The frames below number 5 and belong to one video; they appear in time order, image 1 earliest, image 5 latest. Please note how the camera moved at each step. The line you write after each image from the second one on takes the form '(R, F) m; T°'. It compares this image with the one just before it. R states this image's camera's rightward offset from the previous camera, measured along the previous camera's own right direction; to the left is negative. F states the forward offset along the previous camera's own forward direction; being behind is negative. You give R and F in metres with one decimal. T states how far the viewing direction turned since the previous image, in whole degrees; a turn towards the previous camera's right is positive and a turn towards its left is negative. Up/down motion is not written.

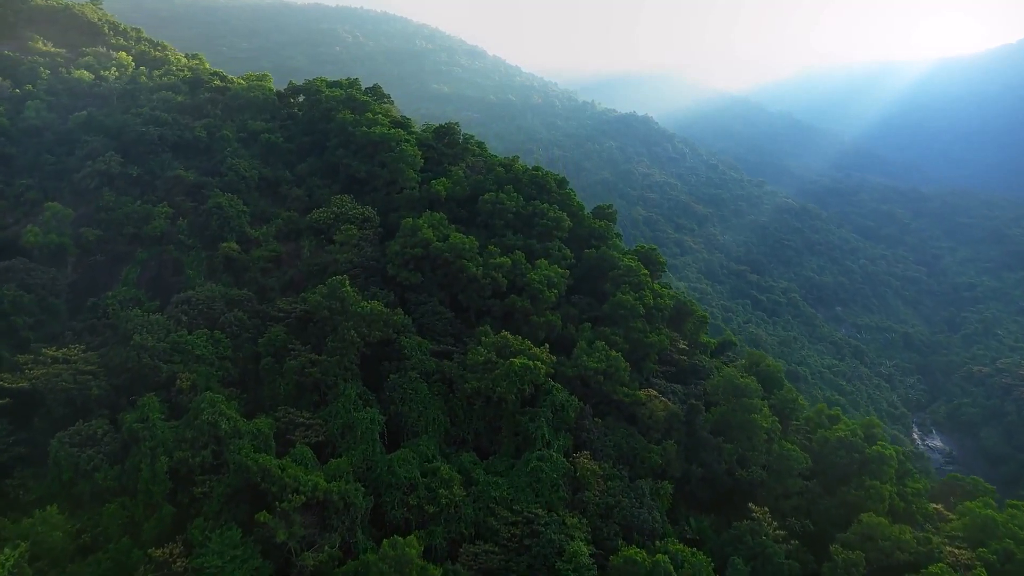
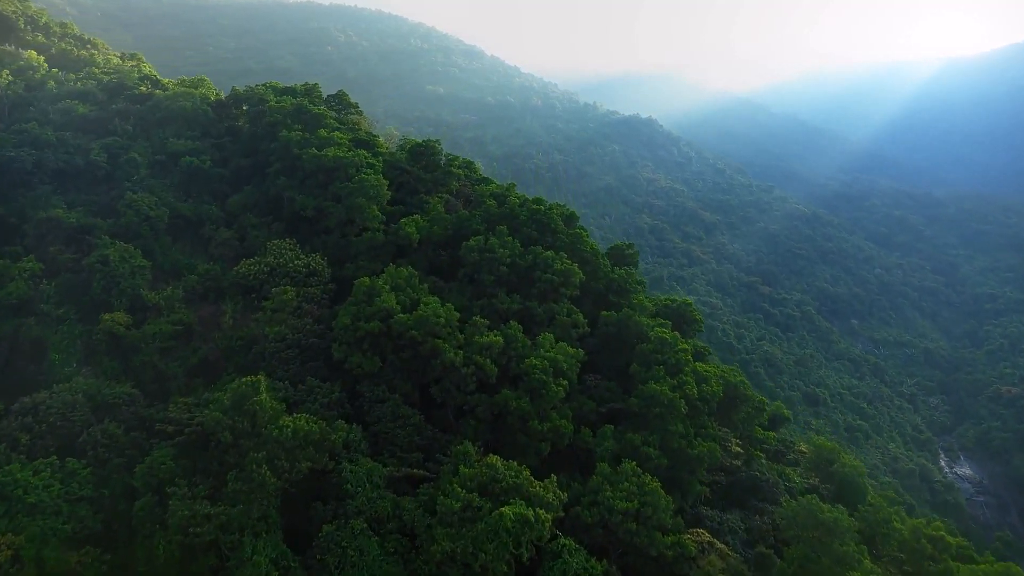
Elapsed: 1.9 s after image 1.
(+0.2, +4.9) m; 0°
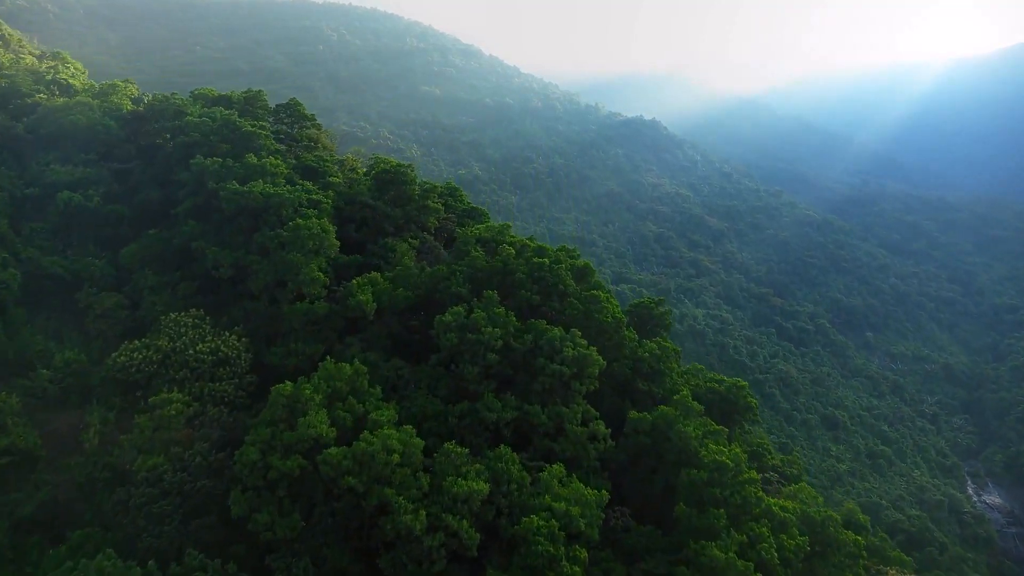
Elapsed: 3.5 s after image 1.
(+0.1, +4.4) m; 0°
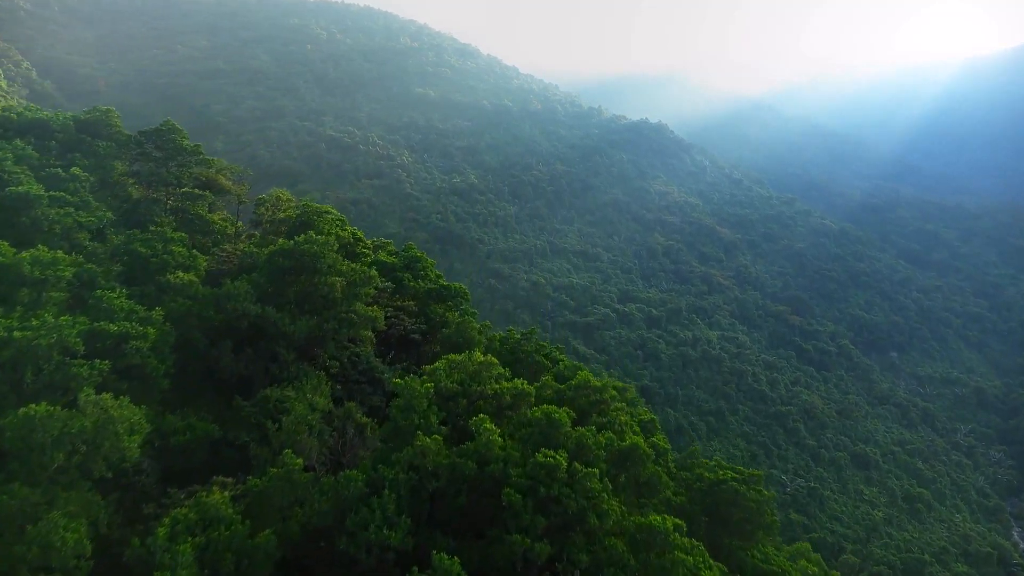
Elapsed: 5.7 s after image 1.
(+0.2, +6.1) m; 0°
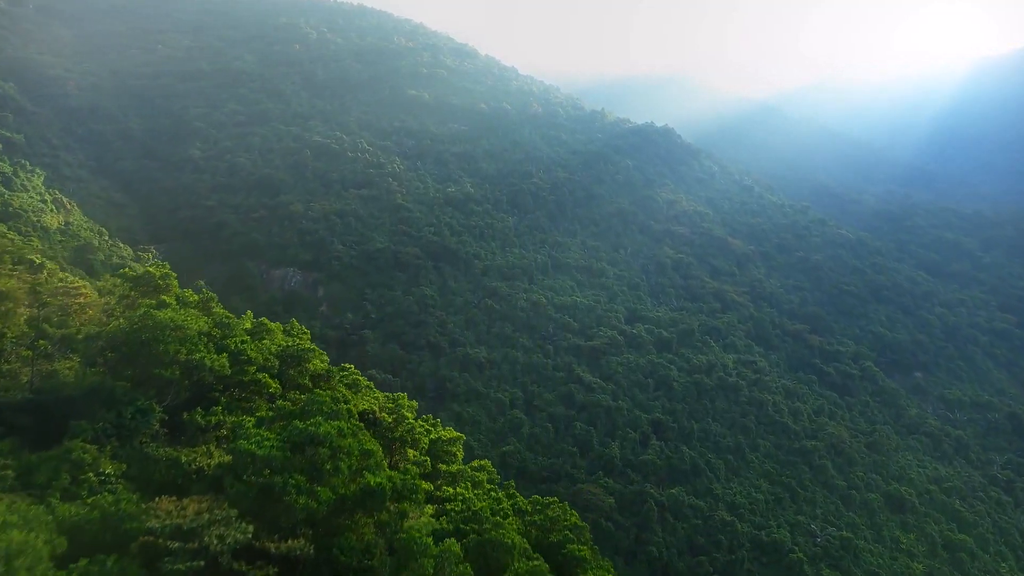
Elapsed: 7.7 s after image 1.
(+0.1, +5.5) m; 0°
